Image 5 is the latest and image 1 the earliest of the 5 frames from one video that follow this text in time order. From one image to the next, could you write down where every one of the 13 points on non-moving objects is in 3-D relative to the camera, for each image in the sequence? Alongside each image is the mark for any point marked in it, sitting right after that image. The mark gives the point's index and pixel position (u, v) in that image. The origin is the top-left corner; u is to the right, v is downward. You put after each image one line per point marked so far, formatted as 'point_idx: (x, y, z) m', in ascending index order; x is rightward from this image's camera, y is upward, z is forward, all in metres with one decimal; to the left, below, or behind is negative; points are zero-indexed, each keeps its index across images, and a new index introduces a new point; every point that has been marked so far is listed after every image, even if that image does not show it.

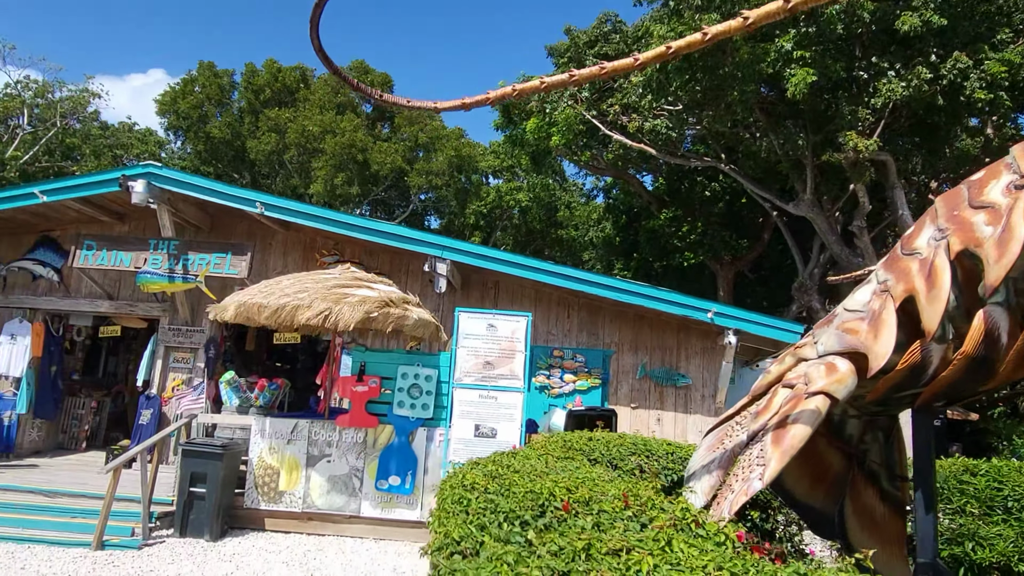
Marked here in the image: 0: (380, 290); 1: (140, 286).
0: (-1.3, 0.0, +7.2) m
1: (-5.1, 0.0, +10.0) m
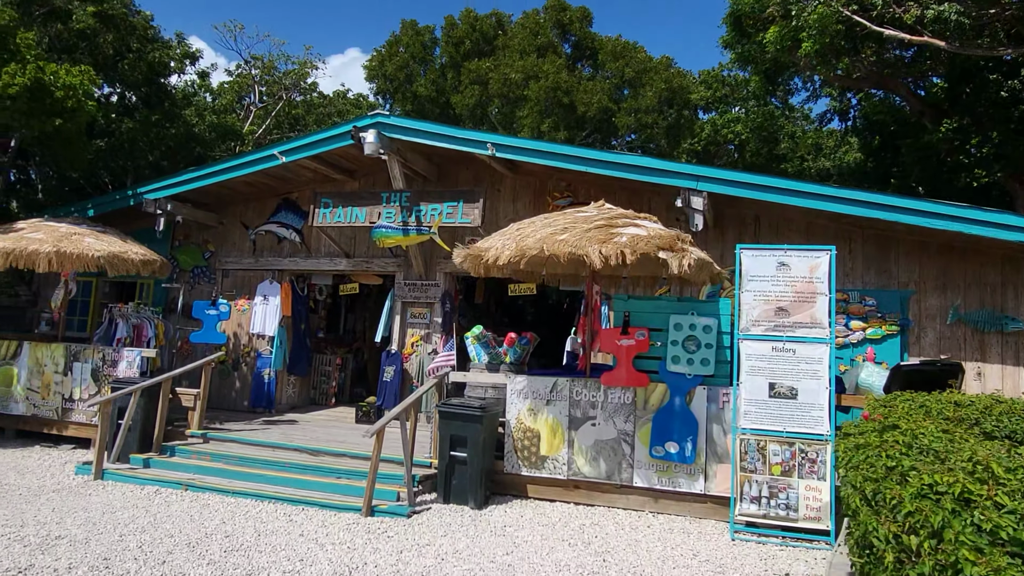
0: (+1.2, +0.5, +6.1) m
1: (-1.8, +0.6, +9.7) m
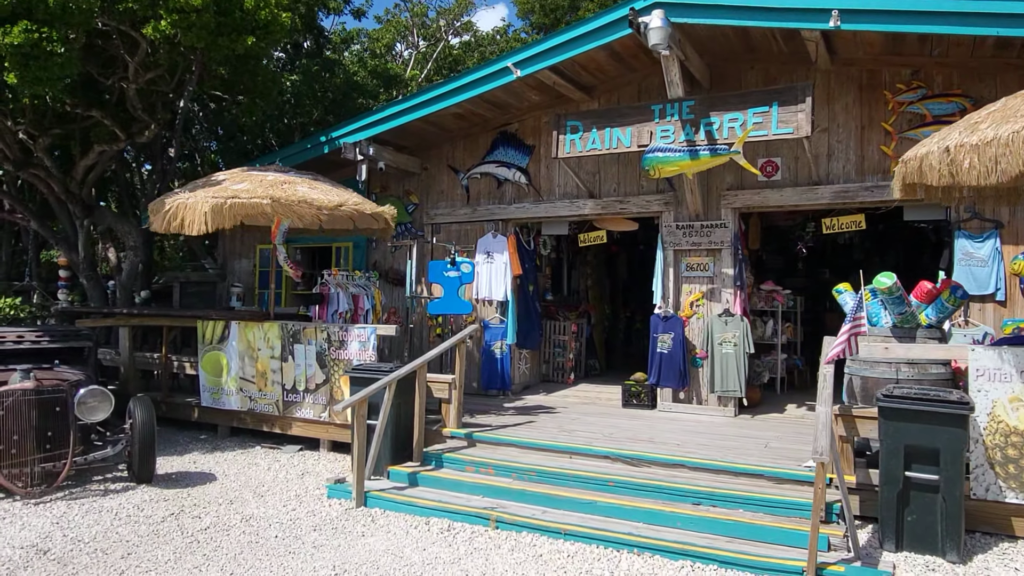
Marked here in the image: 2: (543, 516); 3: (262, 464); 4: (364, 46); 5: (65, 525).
0: (+3.7, +1.0, +3.3) m
1: (+1.4, +1.2, +7.4) m
2: (+0.2, -1.5, +4.8) m
3: (-2.3, -1.6, +6.6) m
4: (-3.6, +5.9, +17.6) m
5: (-2.9, -1.5, +4.7) m
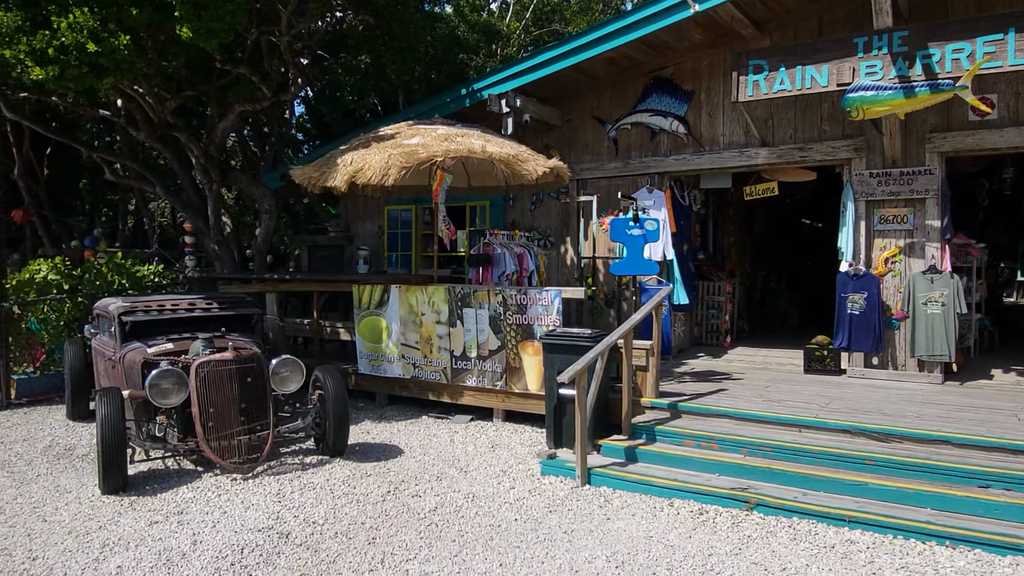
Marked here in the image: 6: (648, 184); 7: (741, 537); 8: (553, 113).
0: (+5.1, +1.2, +2.4) m
1: (+3.0, +1.6, +6.6) m
2: (+1.7, -1.2, +4.2) m
3: (-0.6, -1.3, +6.2) m
4: (-1.2, +6.7, +16.9) m
5: (-1.4, -1.3, +4.4) m
6: (+1.6, +1.2, +8.4) m
7: (+1.2, -1.3, +3.9) m
8: (+0.5, +2.2, +8.9) m
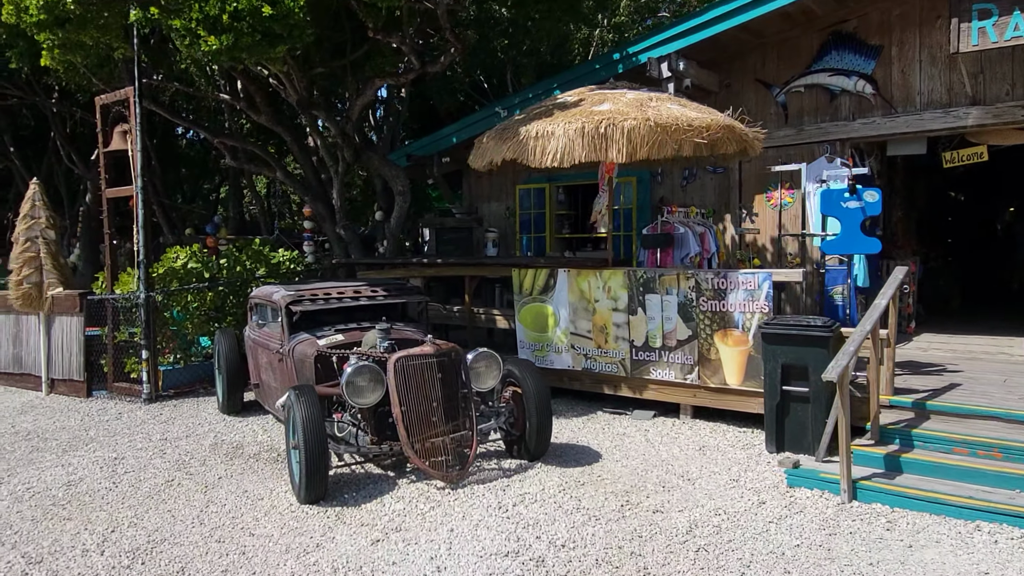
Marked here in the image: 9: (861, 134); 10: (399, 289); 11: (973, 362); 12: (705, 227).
0: (+6.3, +1.3, +1.3) m
1: (+4.6, +1.8, +5.6) m
2: (+3.1, -1.1, +3.4) m
3: (+1.0, -1.1, +5.6) m
4: (+1.2, +7.1, +16.1) m
5: (0.0, -1.2, +3.9) m
6: (+3.3, +1.4, +7.6) m
7: (+2.6, -1.2, +3.1) m
8: (+2.2, +2.4, +8.1) m
9: (+3.5, +1.5, +7.3) m
10: (-1.0, 0.0, +6.3) m
11: (+4.1, -0.7, +6.5) m
12: (+1.7, +0.5, +6.5) m
